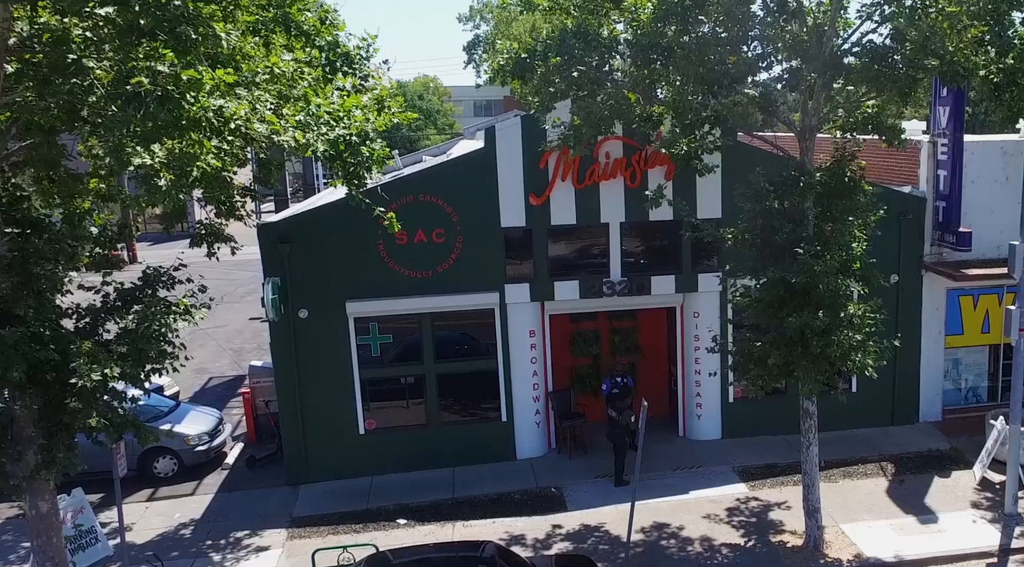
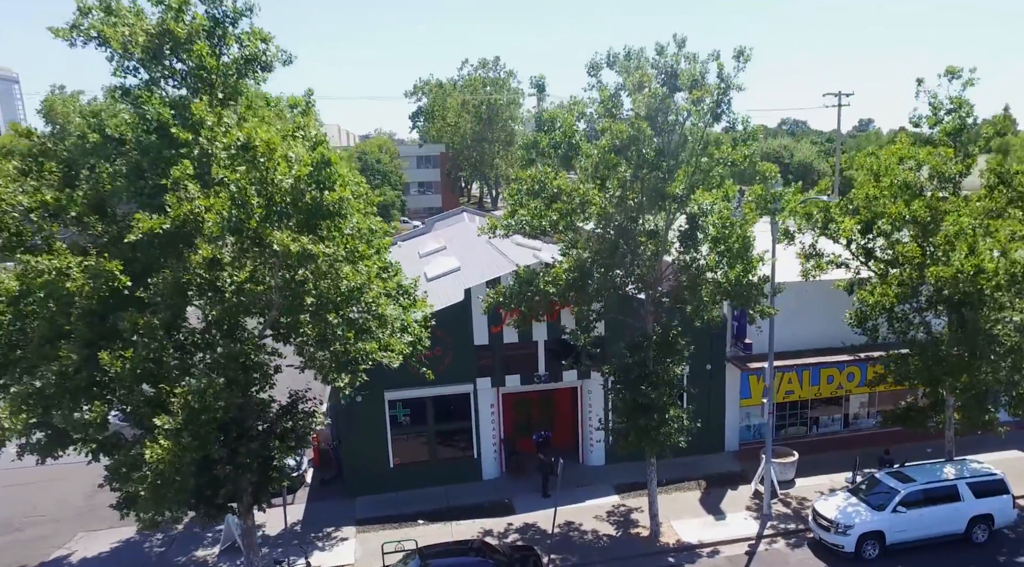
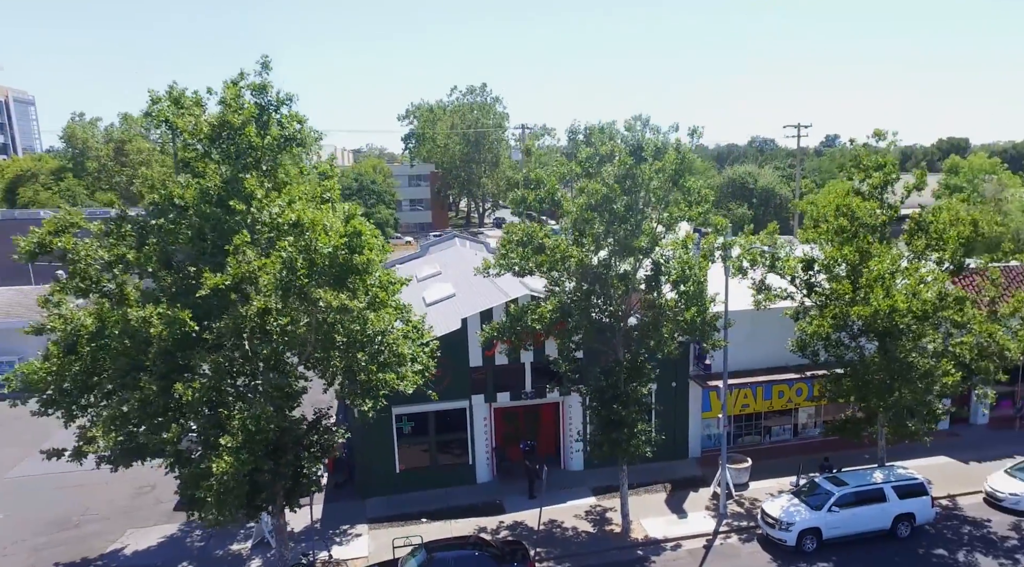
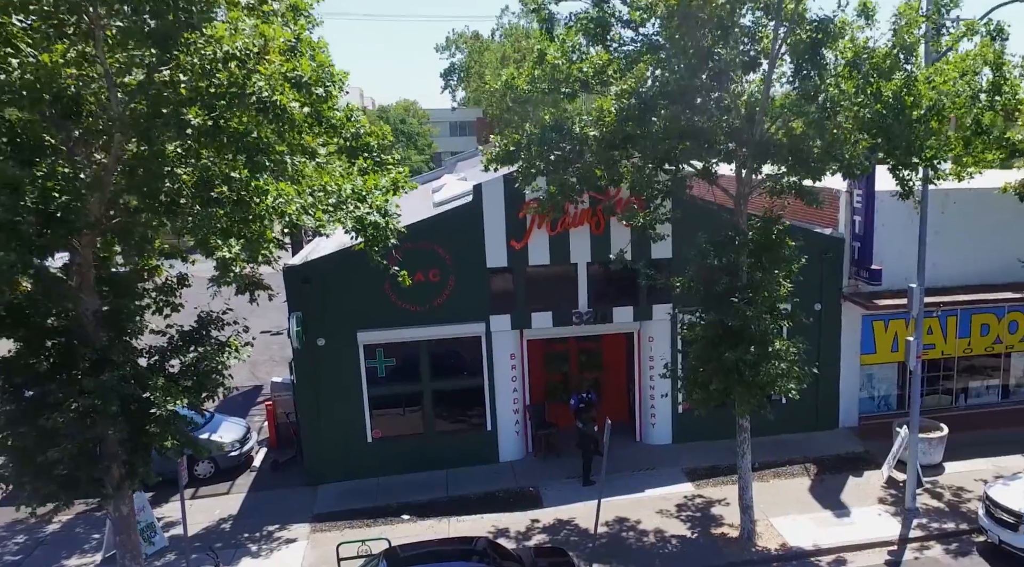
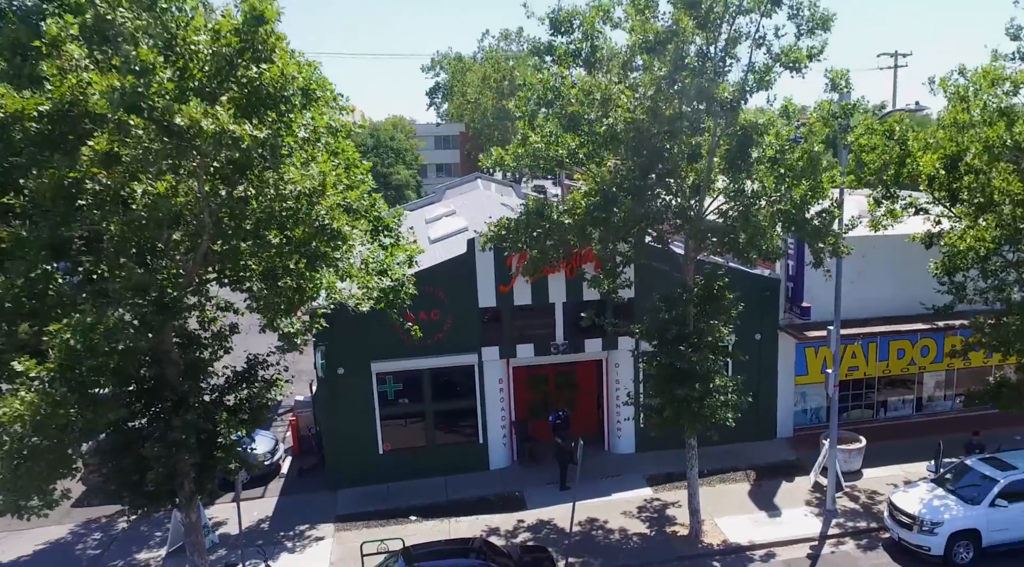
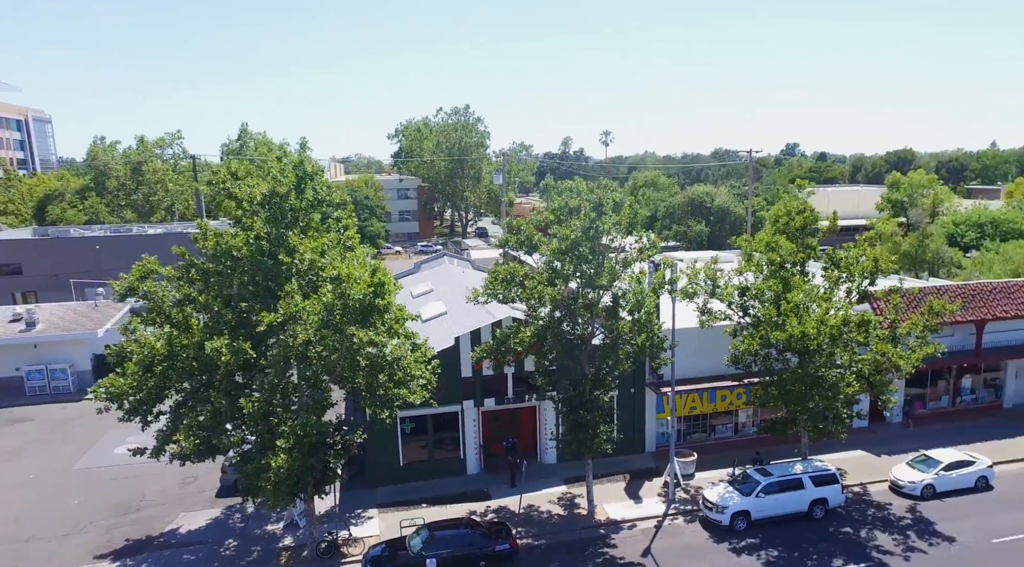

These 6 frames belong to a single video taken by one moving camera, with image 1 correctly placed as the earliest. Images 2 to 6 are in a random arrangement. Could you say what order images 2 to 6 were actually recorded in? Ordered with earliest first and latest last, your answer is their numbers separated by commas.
4, 5, 2, 3, 6
